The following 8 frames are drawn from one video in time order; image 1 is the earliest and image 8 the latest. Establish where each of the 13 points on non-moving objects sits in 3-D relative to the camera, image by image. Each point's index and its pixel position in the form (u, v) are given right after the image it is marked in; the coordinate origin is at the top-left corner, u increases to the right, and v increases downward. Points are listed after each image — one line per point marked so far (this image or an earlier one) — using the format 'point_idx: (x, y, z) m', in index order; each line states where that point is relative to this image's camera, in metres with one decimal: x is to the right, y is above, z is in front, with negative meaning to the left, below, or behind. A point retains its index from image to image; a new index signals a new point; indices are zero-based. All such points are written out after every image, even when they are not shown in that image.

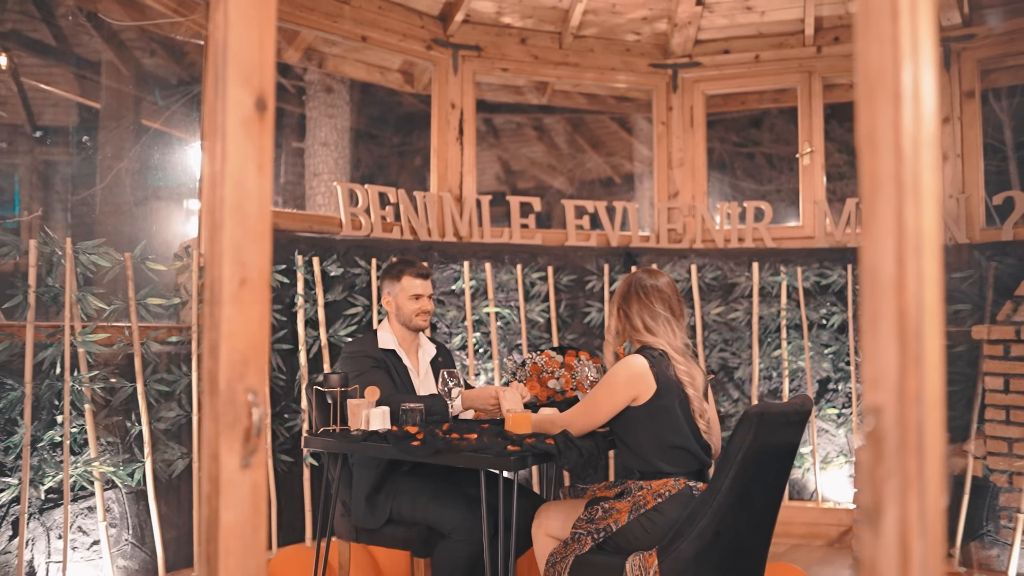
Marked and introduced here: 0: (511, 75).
0: (0.0, +1.3, +5.2) m
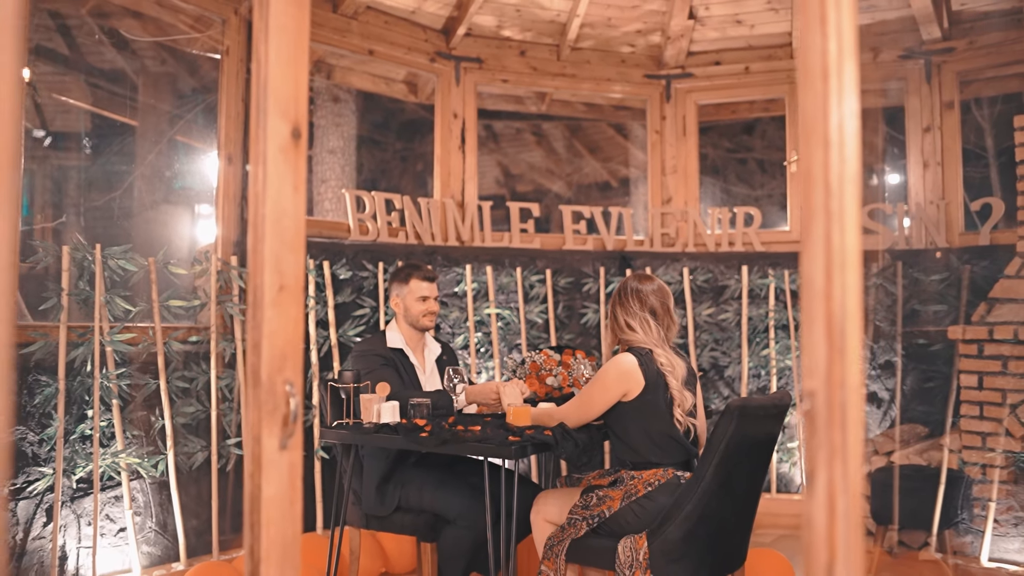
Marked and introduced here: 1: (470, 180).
0: (0.0, +1.3, +5.4) m
1: (-0.3, +0.7, +5.2) m
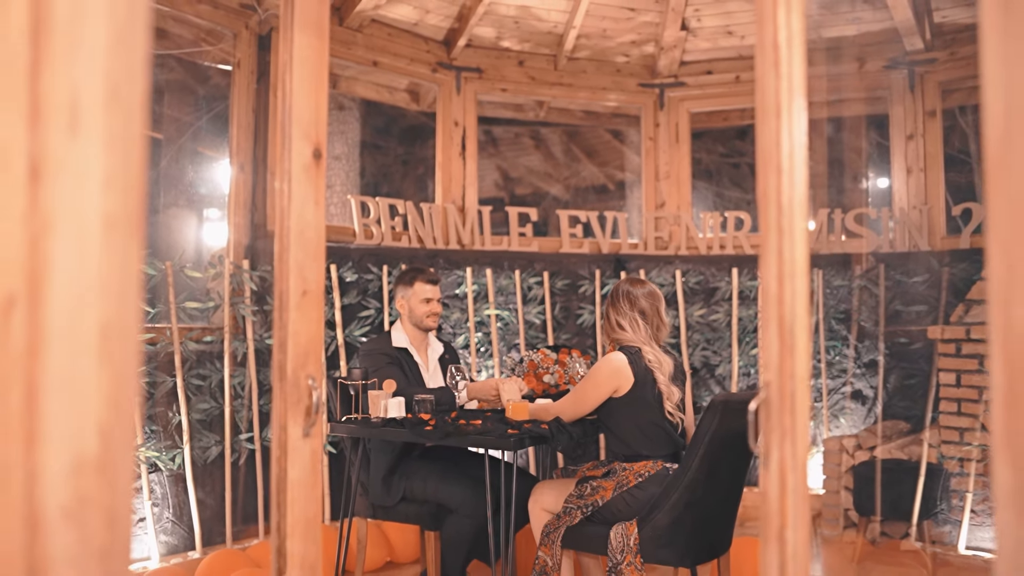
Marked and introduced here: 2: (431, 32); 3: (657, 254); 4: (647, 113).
0: (0.0, +1.3, +5.6) m
1: (-0.3, +0.7, +5.4) m
2: (-0.5, +1.6, +5.3) m
3: (+1.0, +0.2, +5.6) m
4: (+0.9, +1.2, +5.8) m
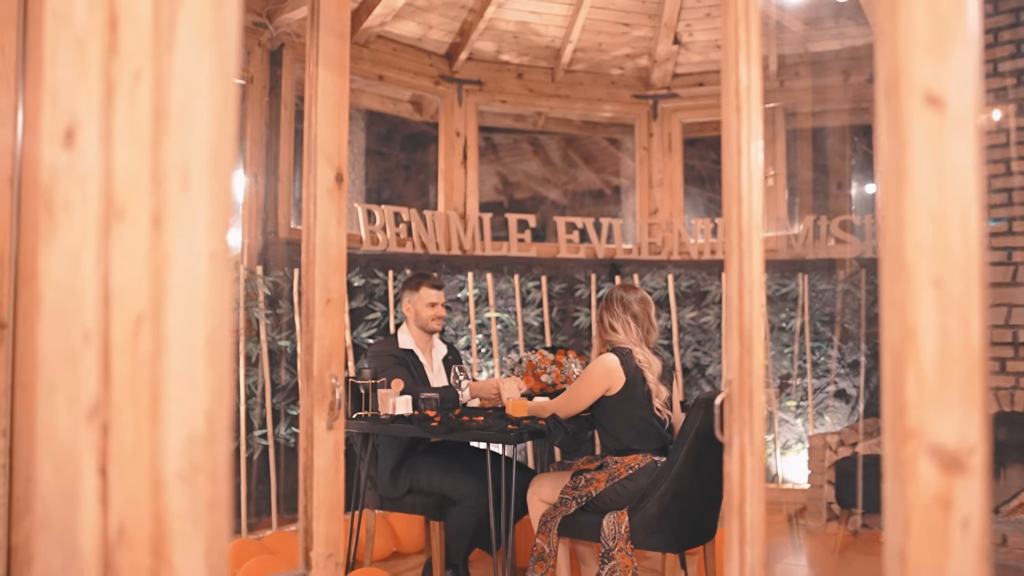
0: (0.0, +1.3, +5.8) m
1: (-0.3, +0.6, +5.6) m
2: (-0.5, +1.6, +5.5) m
3: (+1.0, +0.2, +5.8) m
4: (+0.9, +1.2, +6.0) m
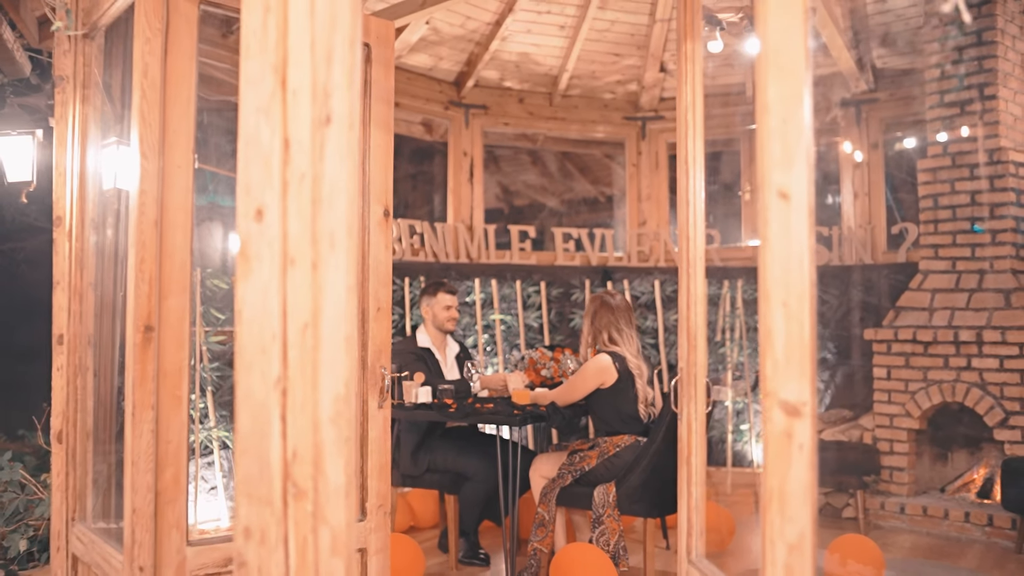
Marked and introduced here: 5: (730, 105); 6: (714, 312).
0: (0.0, +1.2, +6.4) m
1: (-0.3, +0.6, +6.2) m
2: (-0.5, +1.6, +6.1) m
3: (+1.0, +0.2, +6.4) m
4: (+0.9, +1.2, +6.6) m
5: (+0.5, +0.5, +2.0) m
6: (+0.5, -0.1, +2.0) m
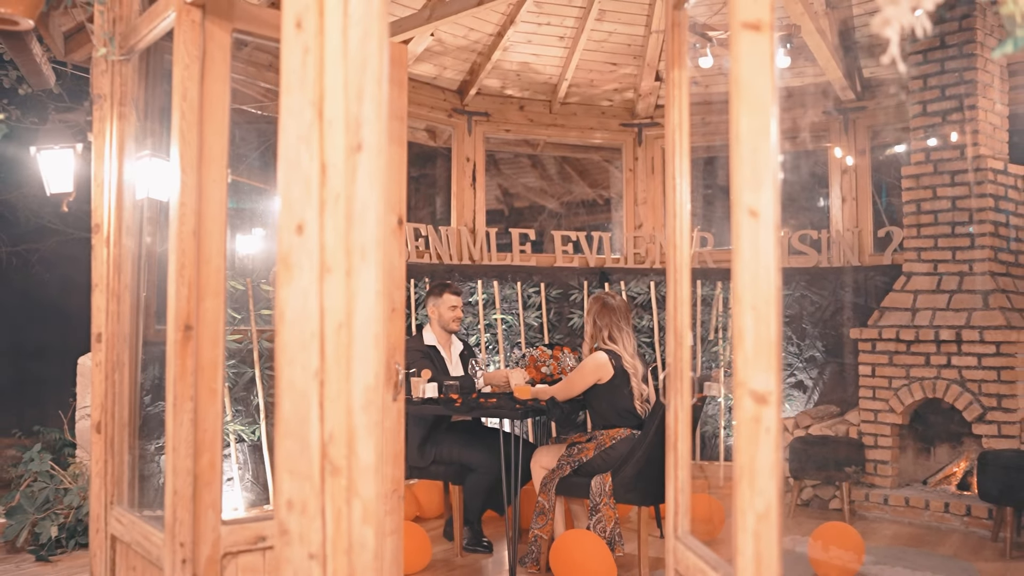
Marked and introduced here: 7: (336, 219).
0: (0.0, +1.2, +6.7) m
1: (-0.3, +0.6, +6.4) m
2: (-0.5, +1.6, +6.3) m
3: (+1.0, +0.2, +6.6) m
4: (+1.0, +1.2, +6.8) m
5: (+0.5, +0.5, +2.2) m
6: (+0.5, -0.1, +2.2) m
7: (-0.4, +0.2, +1.8) m
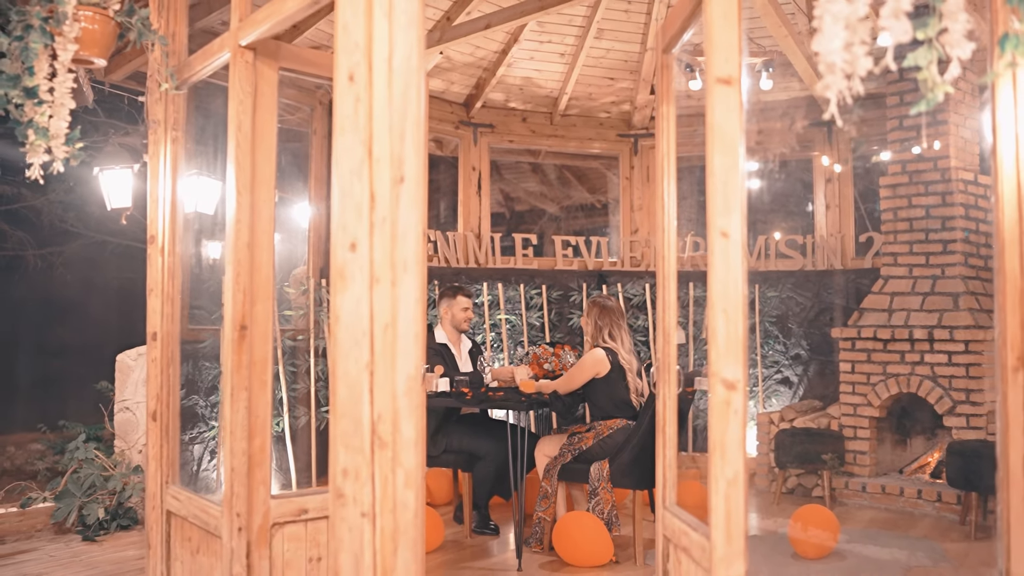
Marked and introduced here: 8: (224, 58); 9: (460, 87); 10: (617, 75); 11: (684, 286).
0: (0.0, +1.2, +7.0) m
1: (-0.2, +0.6, +6.8) m
2: (-0.5, +1.6, +6.7) m
3: (+1.0, +0.1, +7.0) m
4: (+1.0, +1.1, +7.2) m
5: (+0.6, +0.4, +2.6) m
6: (+0.6, -0.1, +2.6) m
7: (-0.3, +0.1, +2.2) m
8: (-1.1, +0.8, +3.0) m
9: (-0.4, +1.6, +6.6) m
10: (+0.8, +1.7, +6.6) m
11: (+0.6, 0.0, +2.7) m
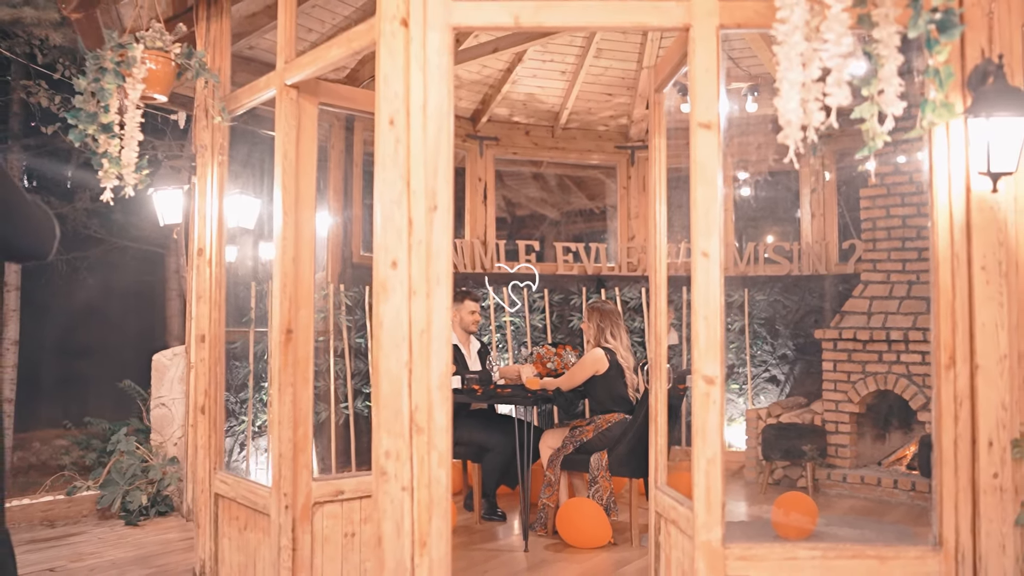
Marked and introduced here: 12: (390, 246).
0: (+0.1, +1.2, +7.5) m
1: (-0.2, +0.6, +7.2) m
2: (-0.4, +1.5, +7.1) m
3: (+1.0, +0.1, +7.5) m
4: (+1.0, +1.1, +7.7) m
5: (+0.6, +0.4, +3.0) m
6: (+0.6, -0.1, +3.0) m
7: (-0.3, +0.1, +2.6) m
8: (-1.0, +0.8, +3.4) m
9: (-0.4, +1.6, +7.0) m
10: (+0.9, +1.7, +7.1) m
11: (+0.6, 0.0, +3.1) m
12: (-0.4, +0.1, +2.6) m
